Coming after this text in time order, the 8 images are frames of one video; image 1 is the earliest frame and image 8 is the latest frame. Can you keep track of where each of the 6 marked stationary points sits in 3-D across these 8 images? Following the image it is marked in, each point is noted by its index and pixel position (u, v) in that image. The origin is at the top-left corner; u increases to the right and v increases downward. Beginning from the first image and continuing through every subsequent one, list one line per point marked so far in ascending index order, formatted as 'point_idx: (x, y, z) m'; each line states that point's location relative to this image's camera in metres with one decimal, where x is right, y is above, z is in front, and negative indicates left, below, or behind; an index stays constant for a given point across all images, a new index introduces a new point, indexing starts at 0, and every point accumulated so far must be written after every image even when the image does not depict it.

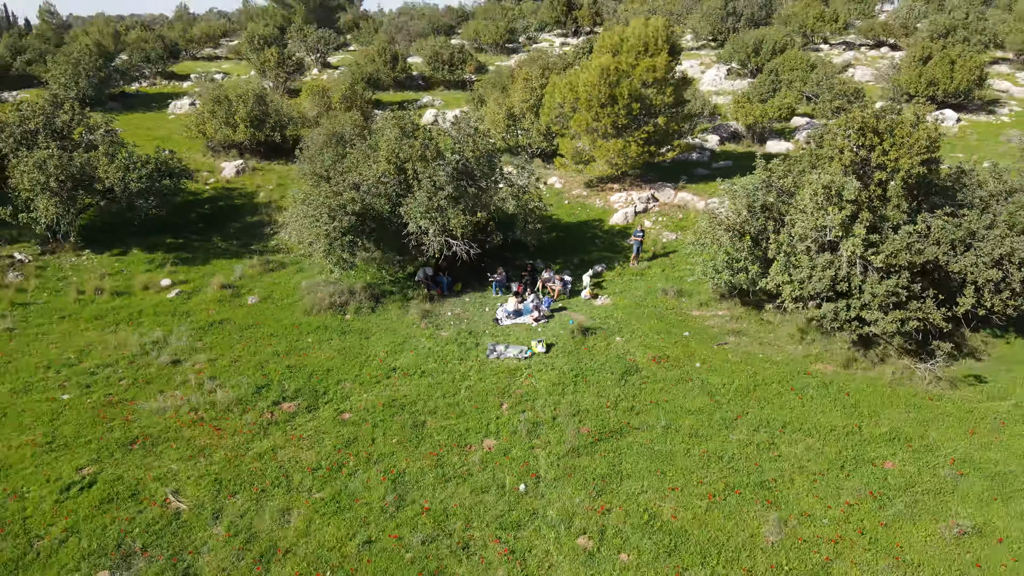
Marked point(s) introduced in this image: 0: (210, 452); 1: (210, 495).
0: (-3.3, -1.8, +7.9) m
1: (-3.0, -2.1, +7.2) m
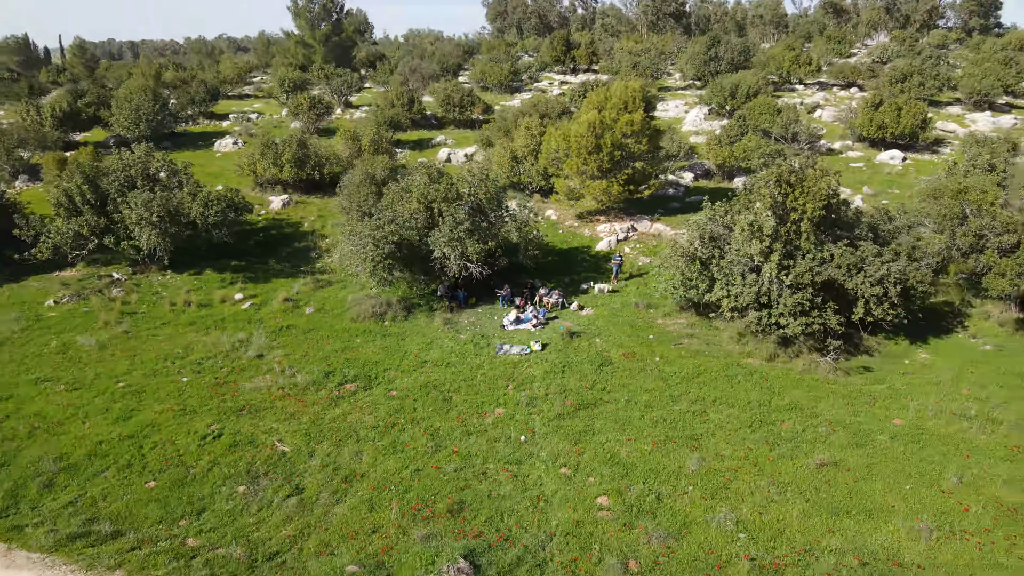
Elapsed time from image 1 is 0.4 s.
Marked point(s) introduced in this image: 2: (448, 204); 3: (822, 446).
0: (-3.2, -2.0, +10.9) m
1: (-2.9, -2.2, +10.2) m
2: (-1.3, +1.8, +15.1) m
3: (+4.3, -2.2, +9.8) m
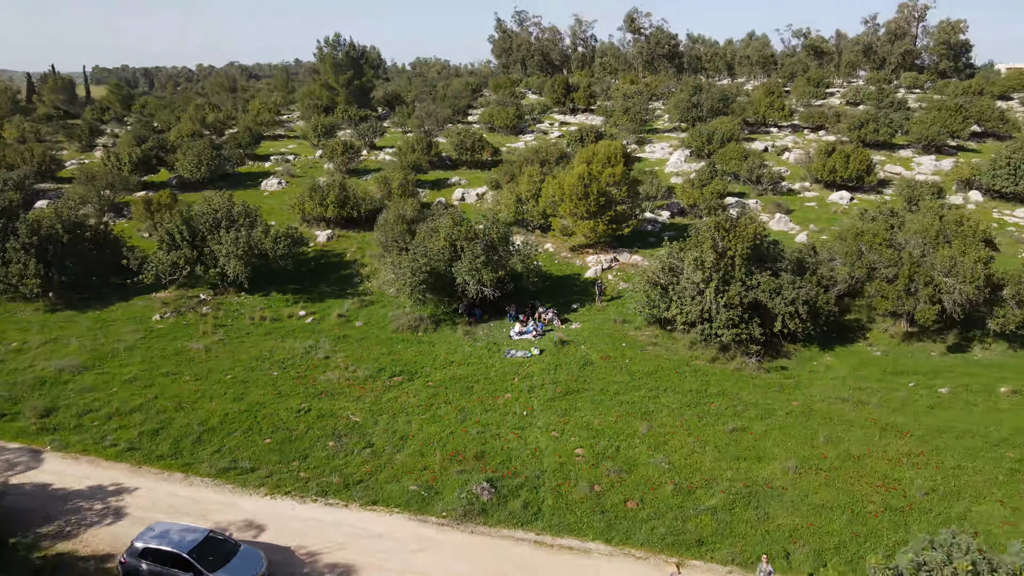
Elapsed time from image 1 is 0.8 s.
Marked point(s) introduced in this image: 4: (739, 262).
0: (-3.1, -2.3, +15.1) m
1: (-2.8, -2.5, +14.4) m
2: (-1.2, +1.3, +19.3) m
3: (+4.4, -2.5, +13.9) m
4: (+5.3, +0.6, +16.8) m
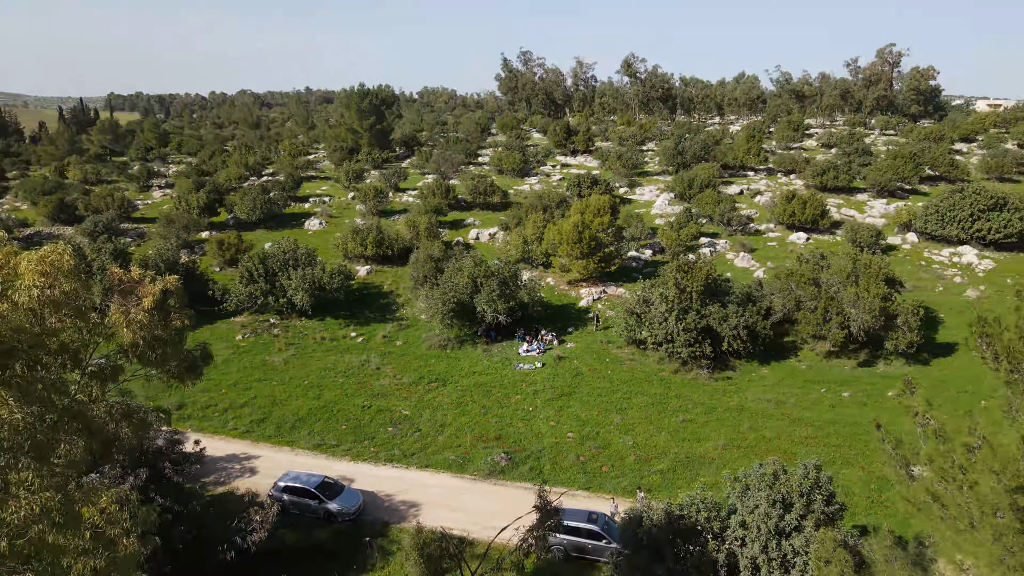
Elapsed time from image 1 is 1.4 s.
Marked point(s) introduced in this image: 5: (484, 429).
0: (-2.9, -3.1, +20.1) m
1: (-2.6, -3.3, +19.4) m
2: (-0.9, +0.3, +24.5) m
3: (+4.6, -3.3, +18.9) m
4: (+5.6, -0.3, +21.9) m
5: (-0.7, -3.6, +18.3) m
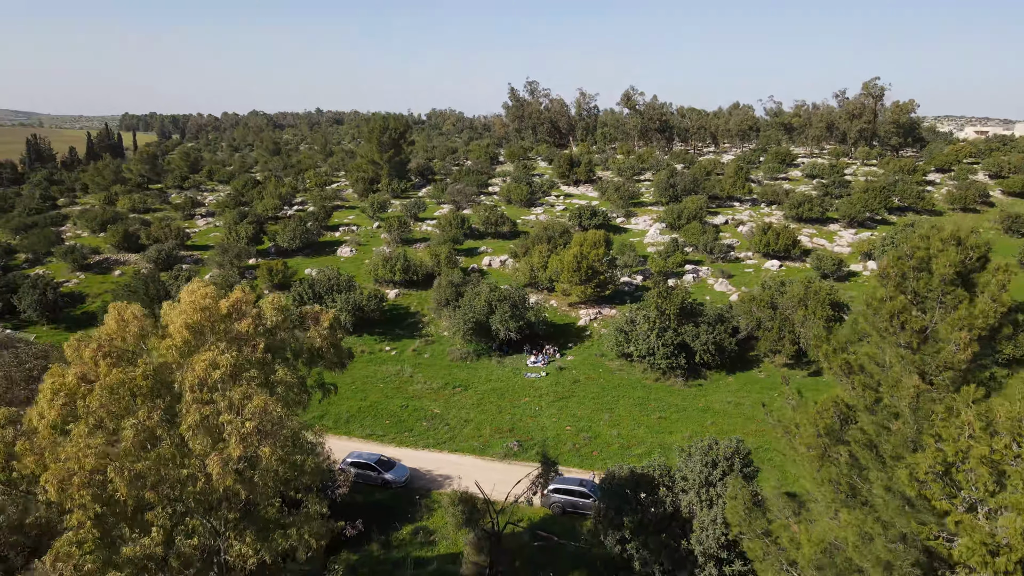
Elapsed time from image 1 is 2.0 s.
0: (-2.5, -3.9, +24.7) m
1: (-2.3, -4.1, +24.0) m
2: (-0.5, -0.5, +29.2) m
3: (+4.9, -4.0, +23.4) m
4: (+6.0, -1.1, +26.6) m
5: (-0.4, -4.3, +22.9) m
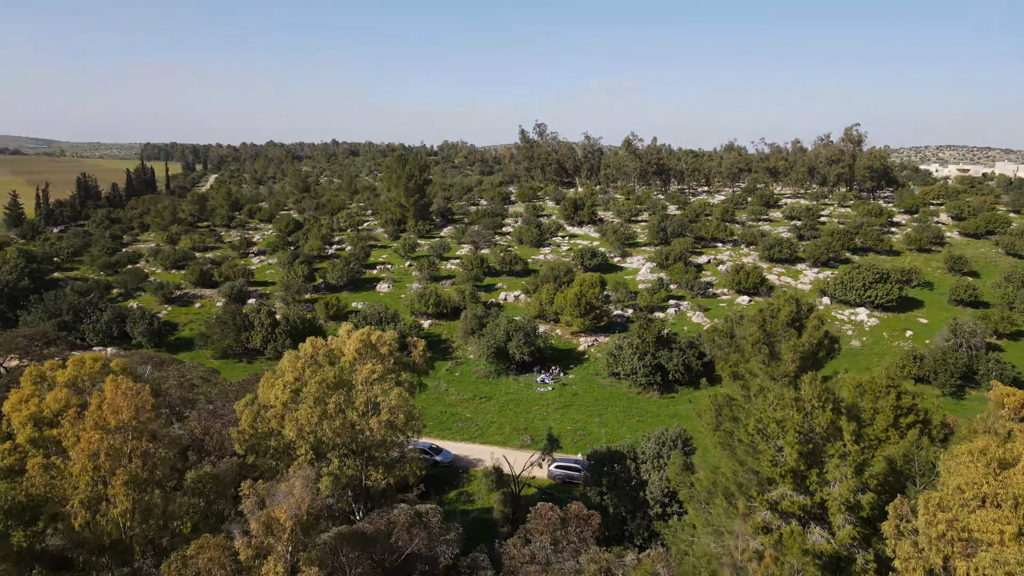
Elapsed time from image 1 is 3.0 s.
0: (-1.9, -5.4, +32.1) m
1: (-1.7, -5.5, +31.3) m
2: (+0.2, -2.2, +36.6) m
3: (+5.5, -5.5, +30.7) m
4: (+6.6, -2.7, +33.9) m
5: (+0.2, -5.7, +30.2) m
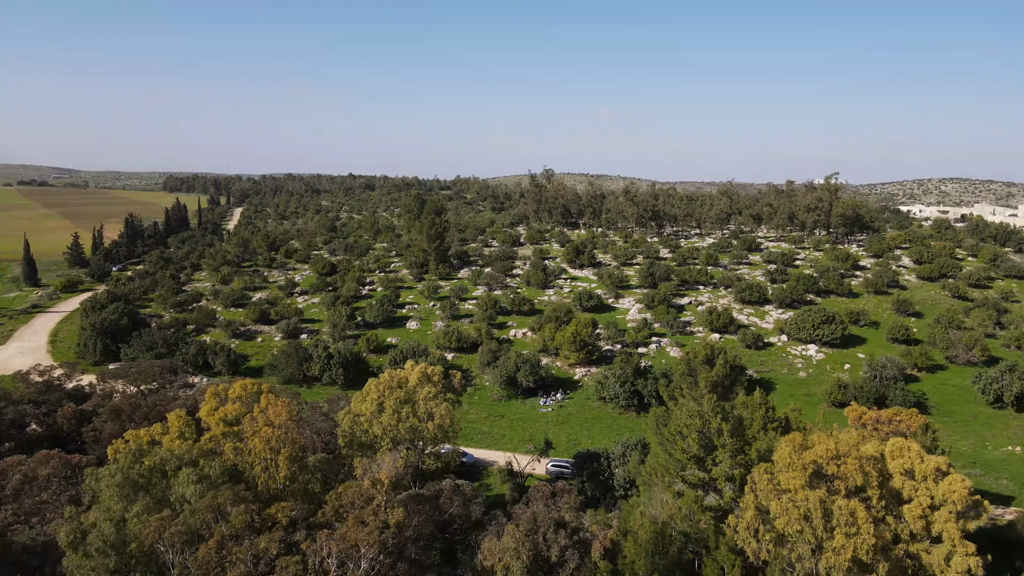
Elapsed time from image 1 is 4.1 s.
0: (-1.5, -7.7, +40.8) m
1: (-1.2, -7.9, +40.1) m
2: (+0.7, -4.8, +45.4) m
3: (+5.9, -7.9, +39.3) m
4: (+7.1, -5.2, +42.6) m
5: (+0.6, -8.1, +38.9) m
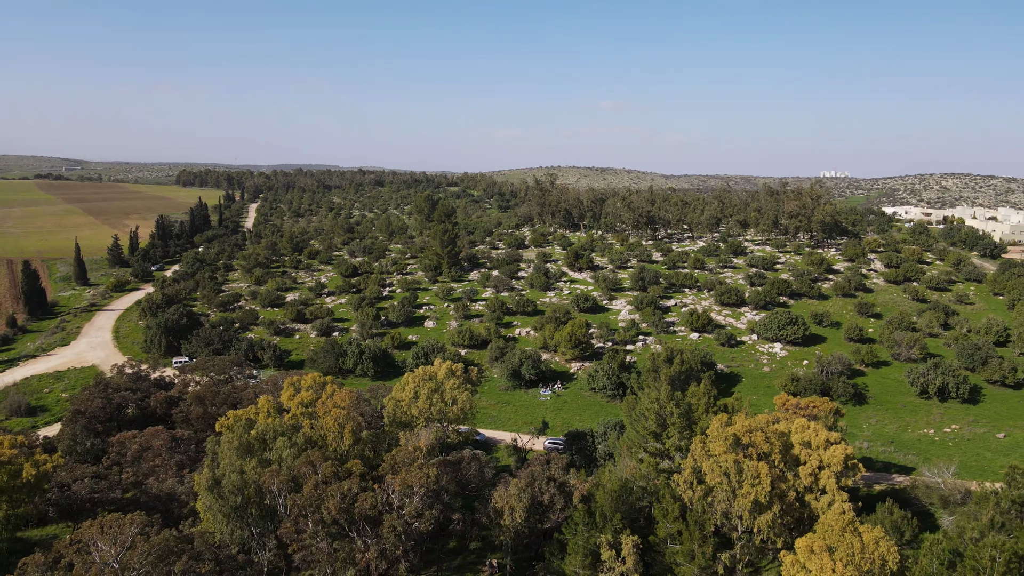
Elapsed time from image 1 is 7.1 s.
0: (-1.2, -8.3, +48.8) m
1: (-0.9, -8.4, +48.1) m
2: (+1.0, -5.3, +53.4) m
3: (+6.2, -8.4, +47.3) m
4: (+7.4, -5.7, +50.5) m
5: (+0.9, -8.6, +46.8) m
